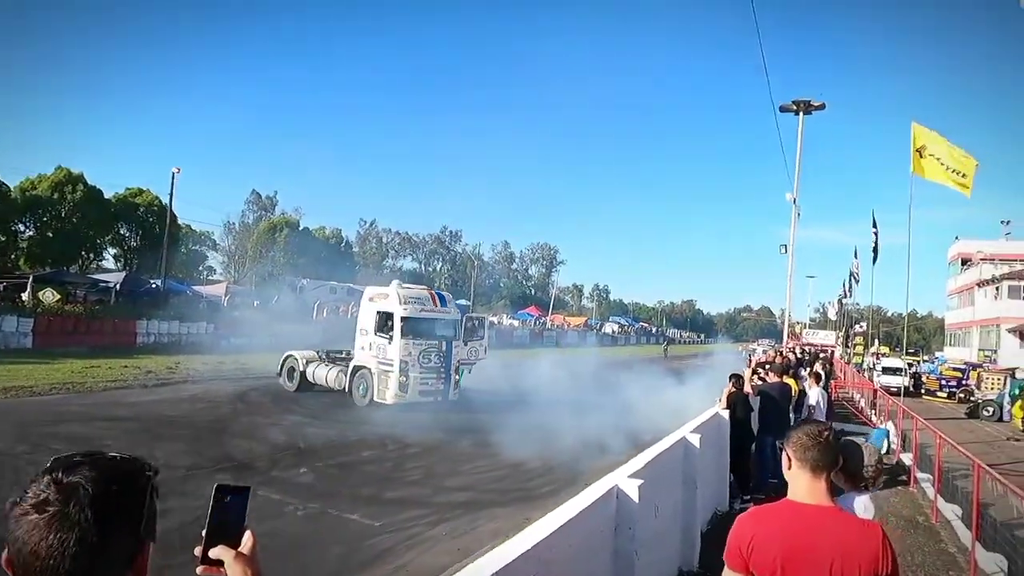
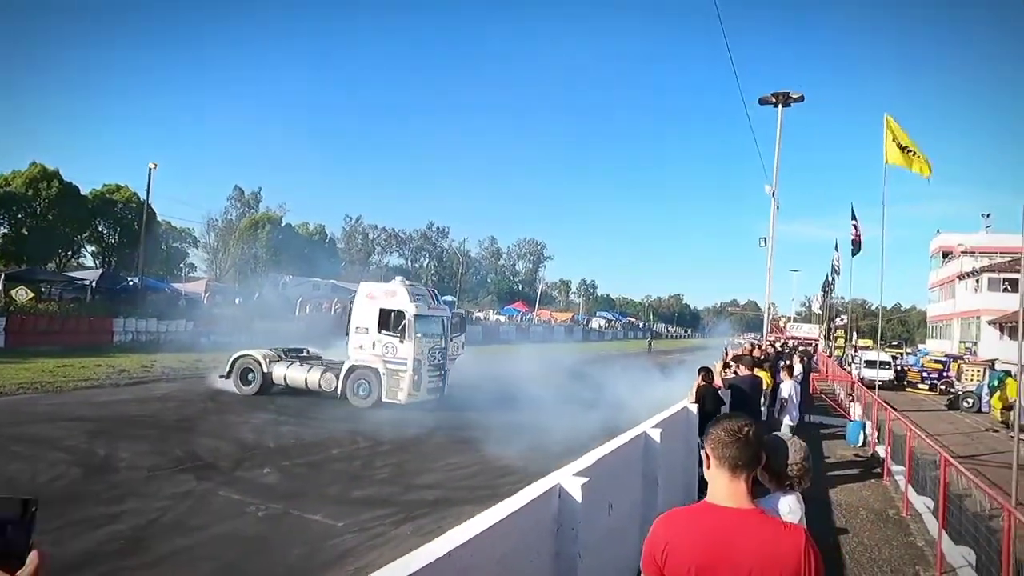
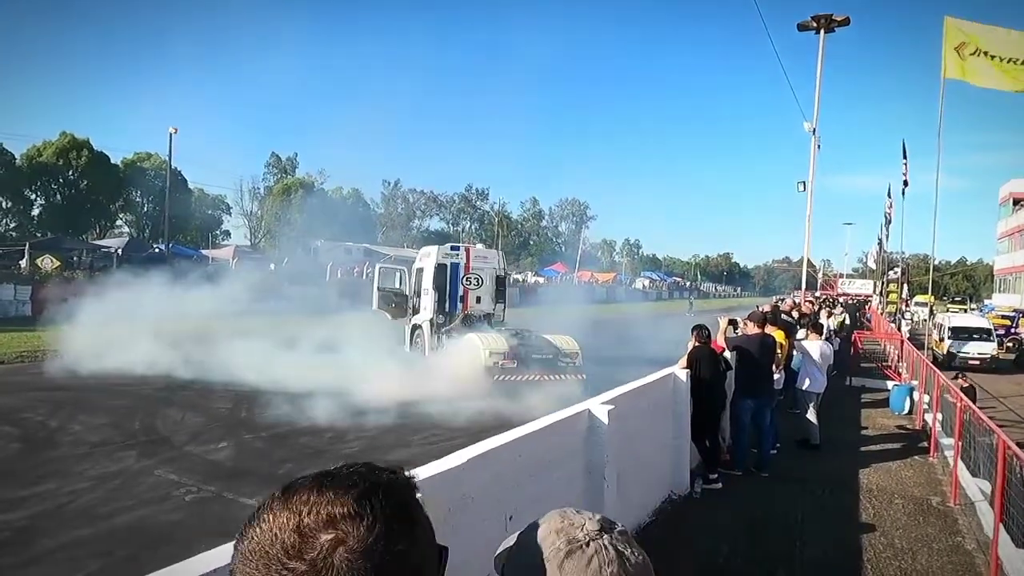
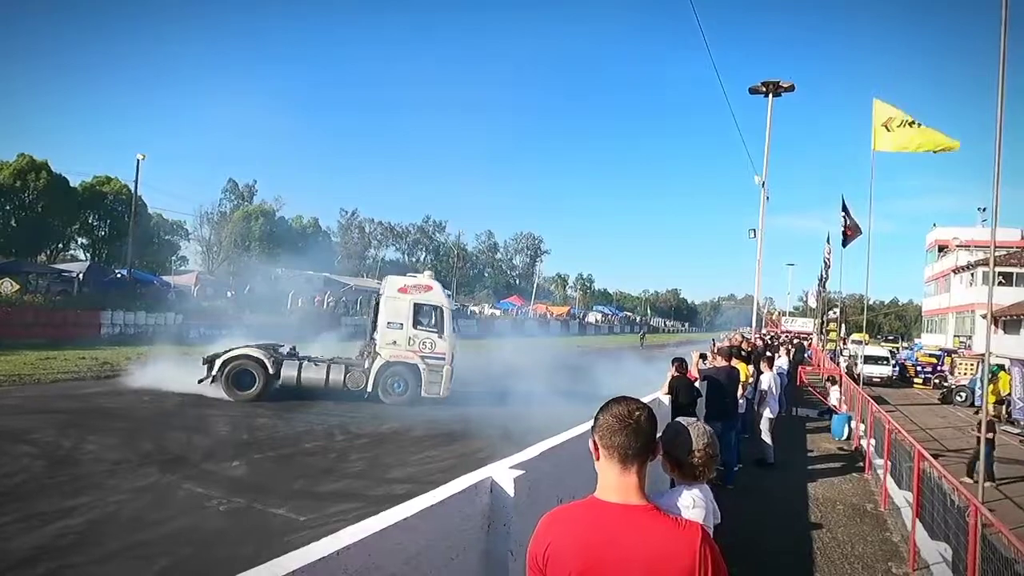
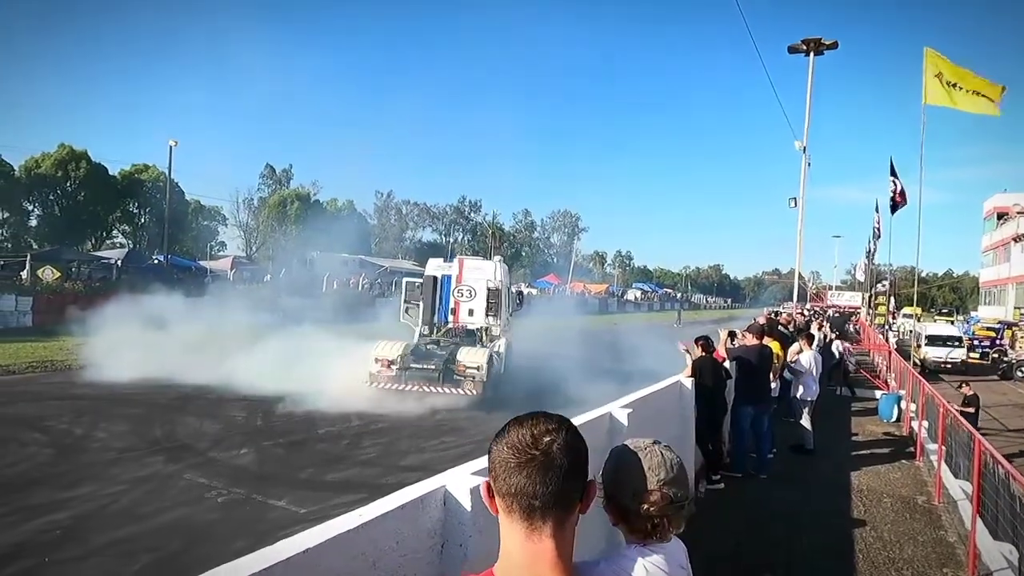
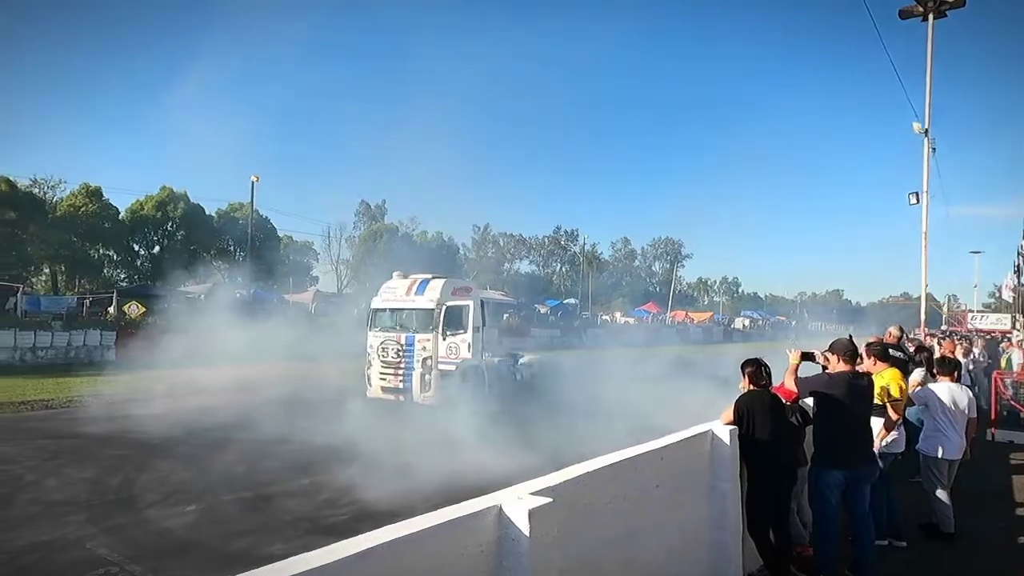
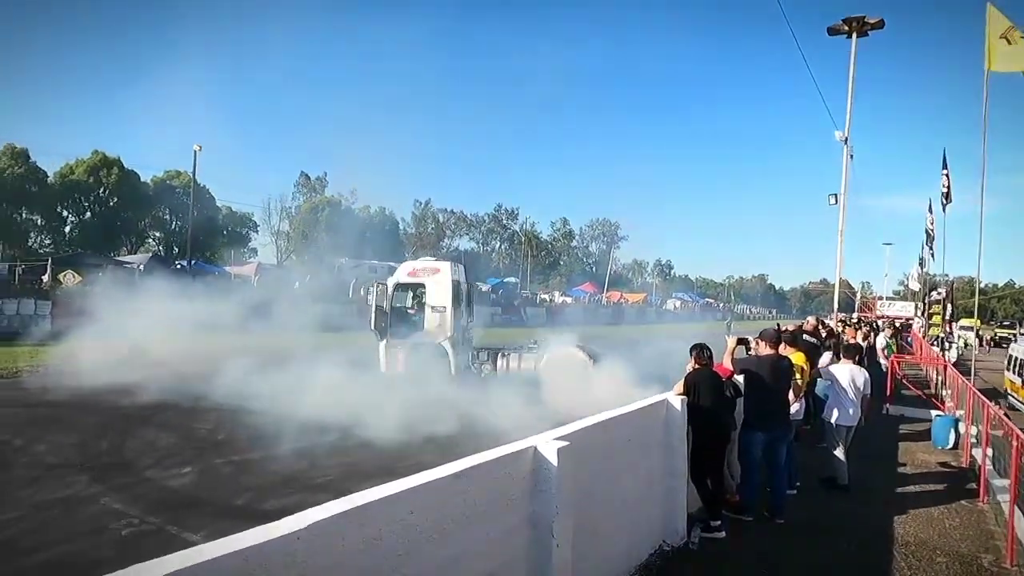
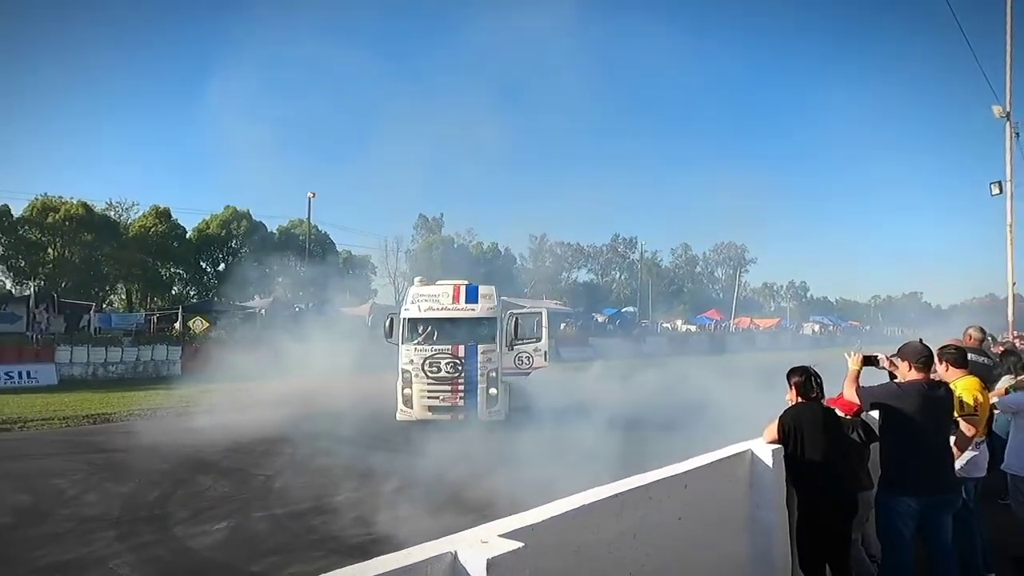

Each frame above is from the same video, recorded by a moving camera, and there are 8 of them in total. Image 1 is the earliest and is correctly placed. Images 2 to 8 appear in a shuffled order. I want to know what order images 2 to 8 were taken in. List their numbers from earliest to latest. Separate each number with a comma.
2, 4, 5, 3, 7, 6, 8
